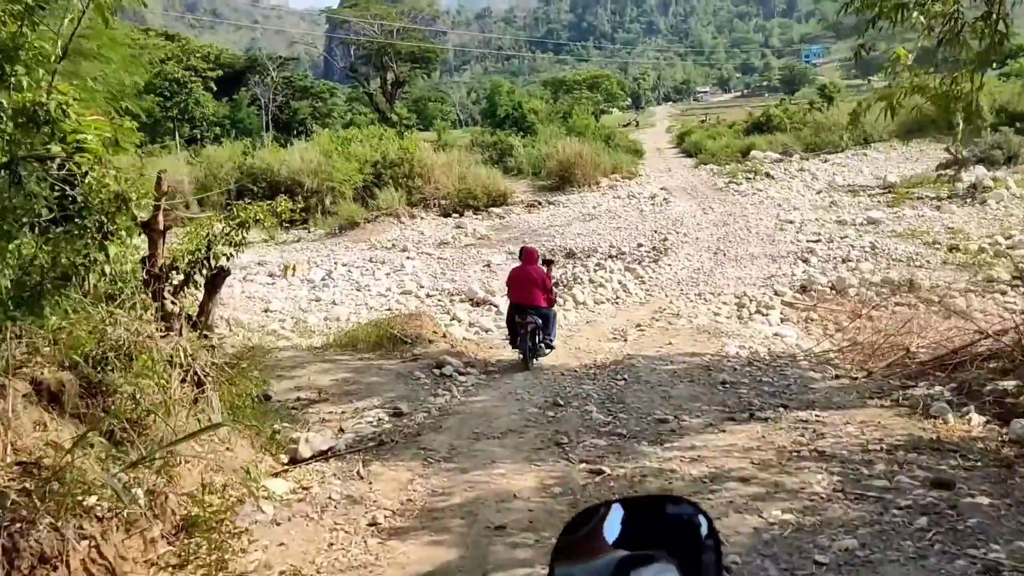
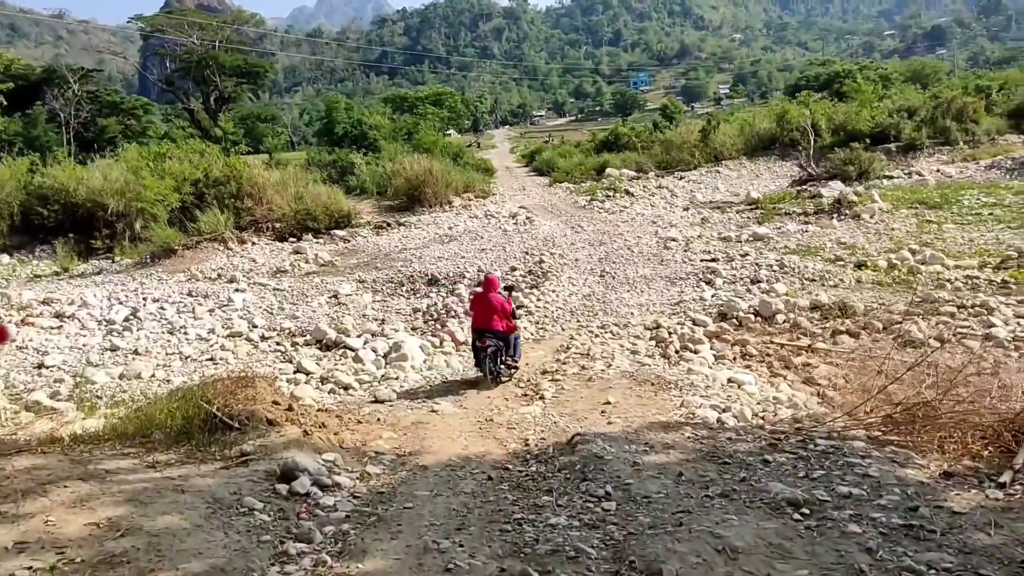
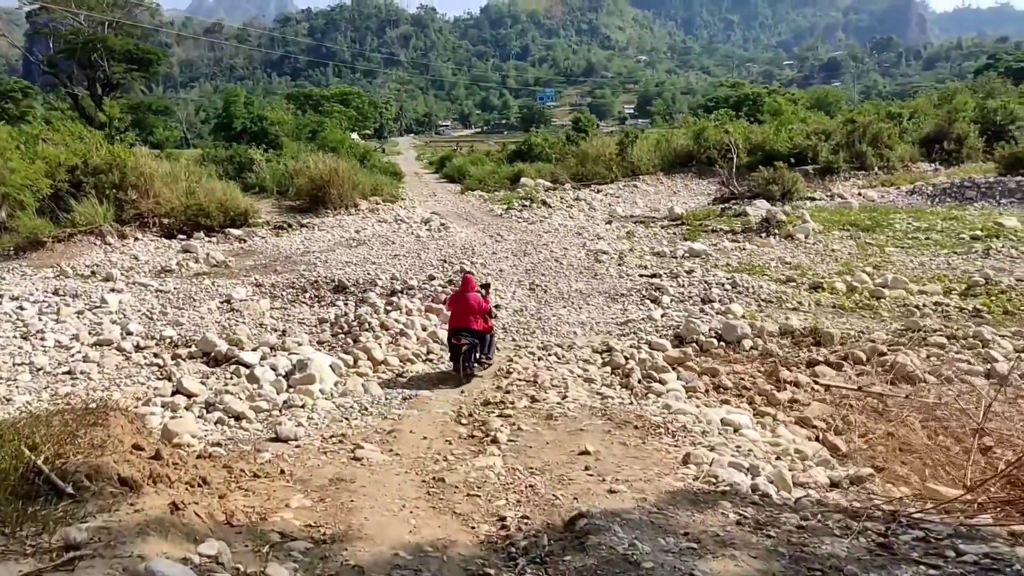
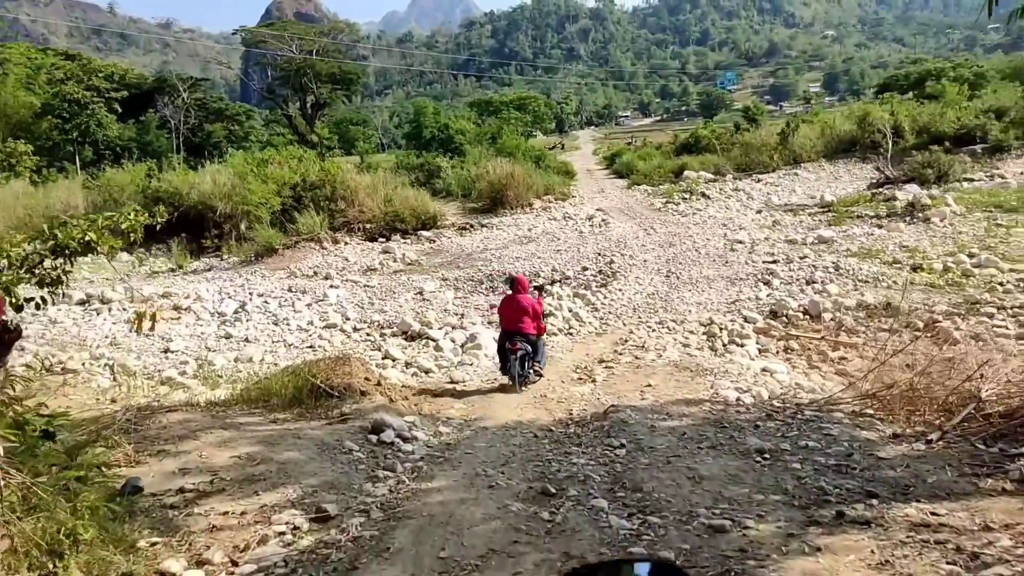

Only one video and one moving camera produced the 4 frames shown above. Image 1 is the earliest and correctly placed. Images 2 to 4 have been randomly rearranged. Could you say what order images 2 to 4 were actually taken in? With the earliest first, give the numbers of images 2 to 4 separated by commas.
4, 2, 3
